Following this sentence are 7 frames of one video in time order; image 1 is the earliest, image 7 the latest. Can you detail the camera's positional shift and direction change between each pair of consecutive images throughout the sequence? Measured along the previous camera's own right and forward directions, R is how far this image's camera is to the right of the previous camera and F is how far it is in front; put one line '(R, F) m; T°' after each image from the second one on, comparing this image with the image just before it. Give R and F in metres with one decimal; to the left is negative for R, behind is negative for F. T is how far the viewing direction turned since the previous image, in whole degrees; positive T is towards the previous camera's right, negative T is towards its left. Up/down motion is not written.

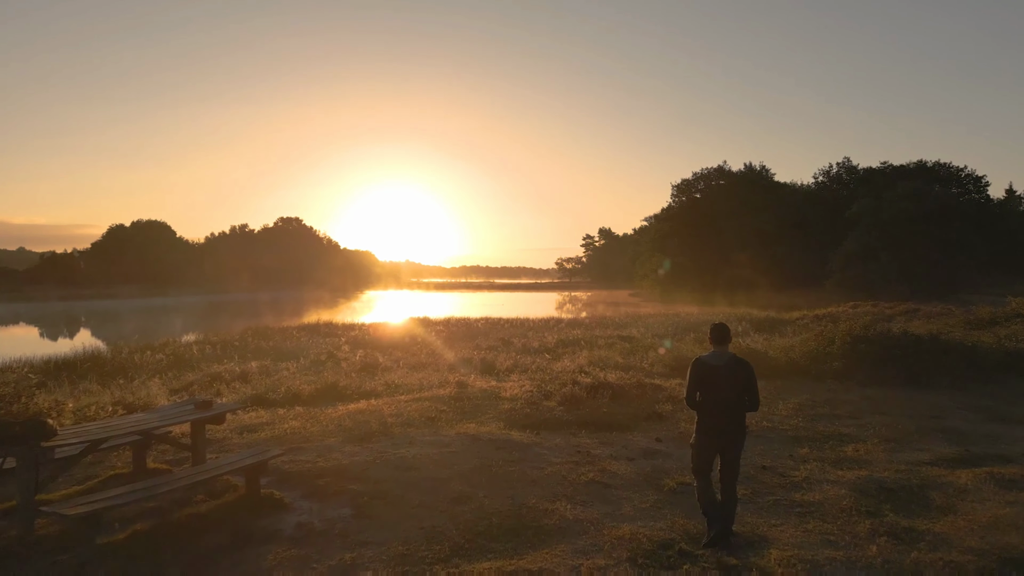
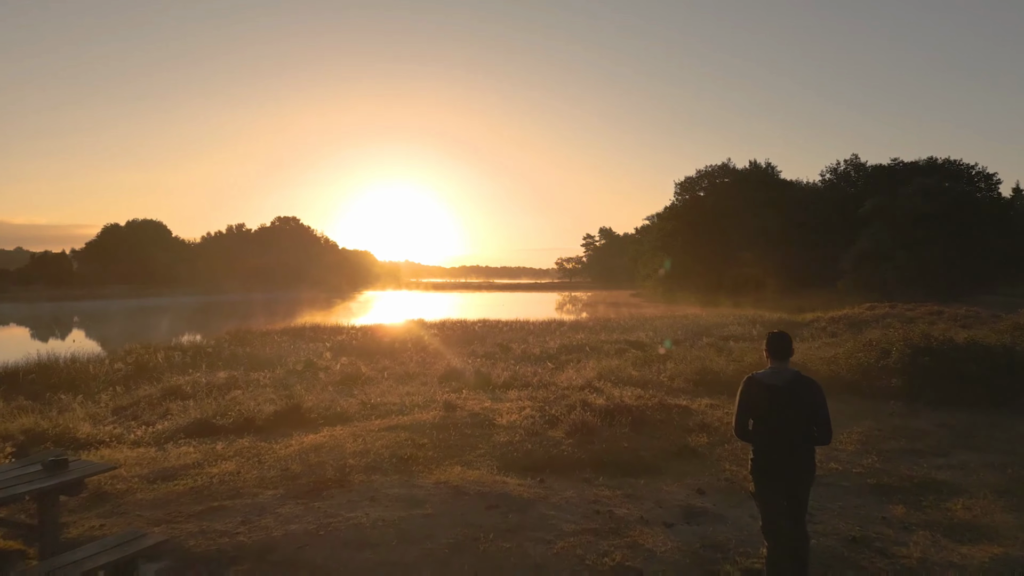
(0.0, +1.9) m; 0°
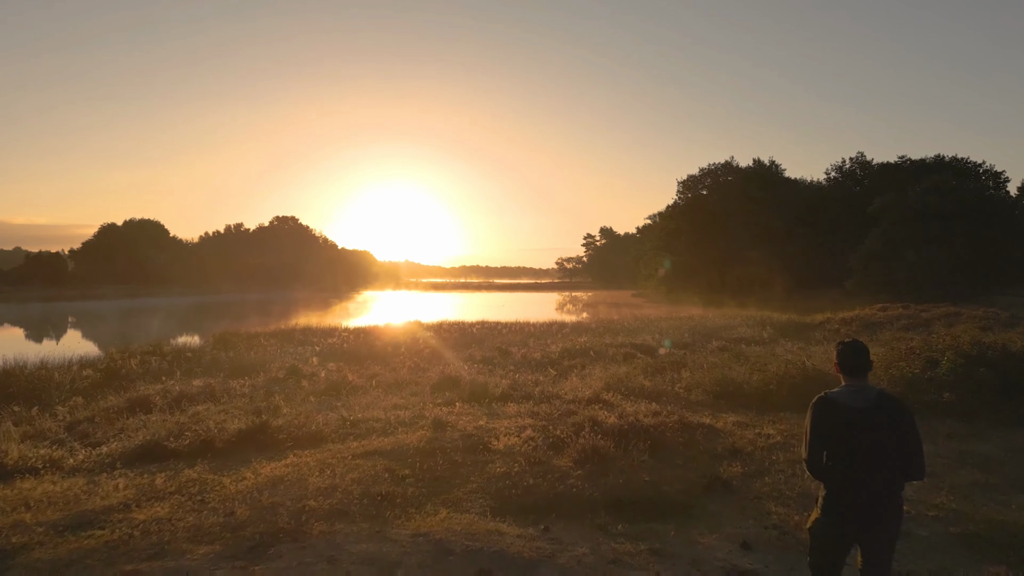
(0.0, +1.2) m; 0°
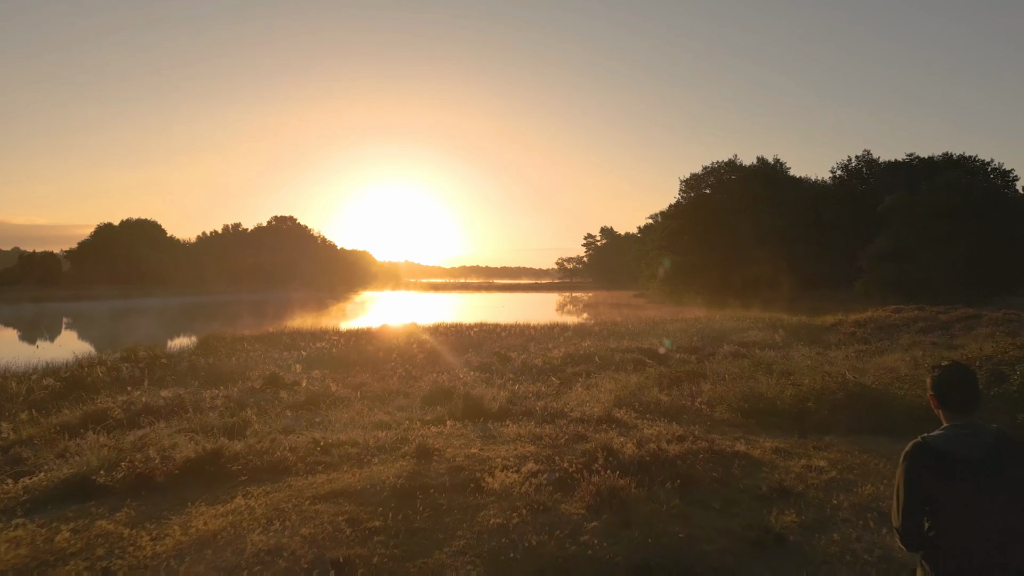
(0.0, +1.3) m; 0°
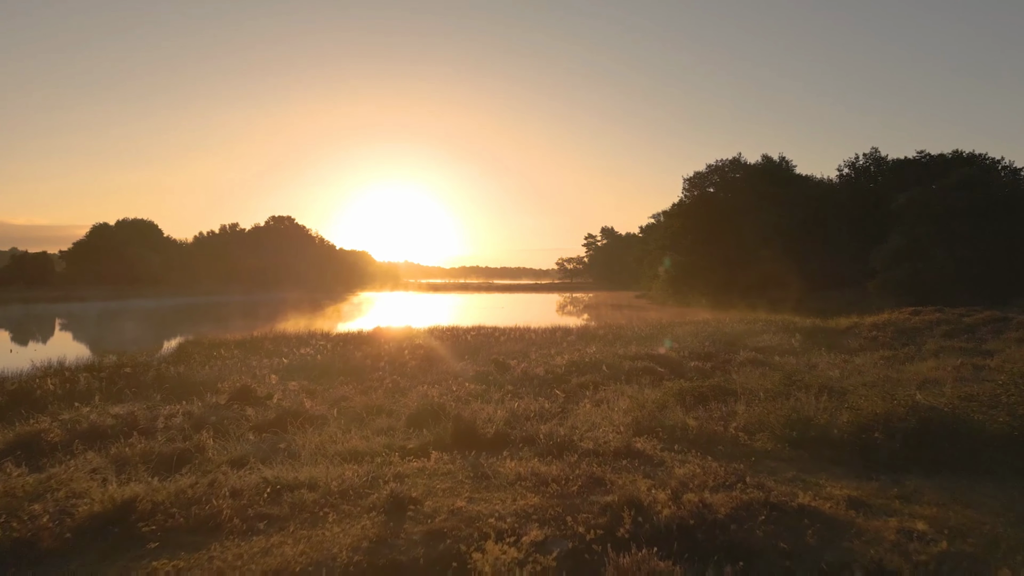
(0.0, +1.6) m; 0°
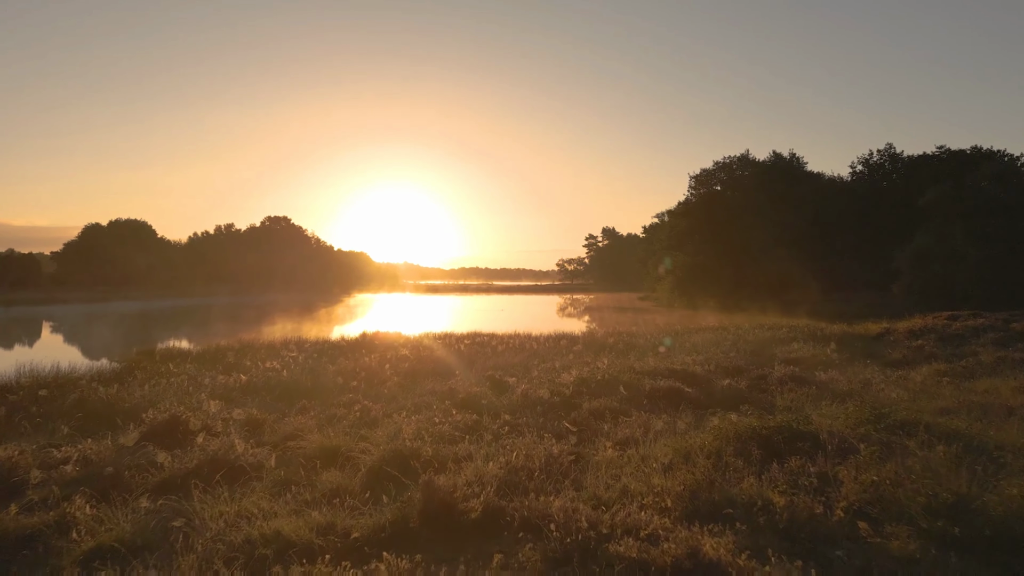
(0.0, +2.8) m; 0°
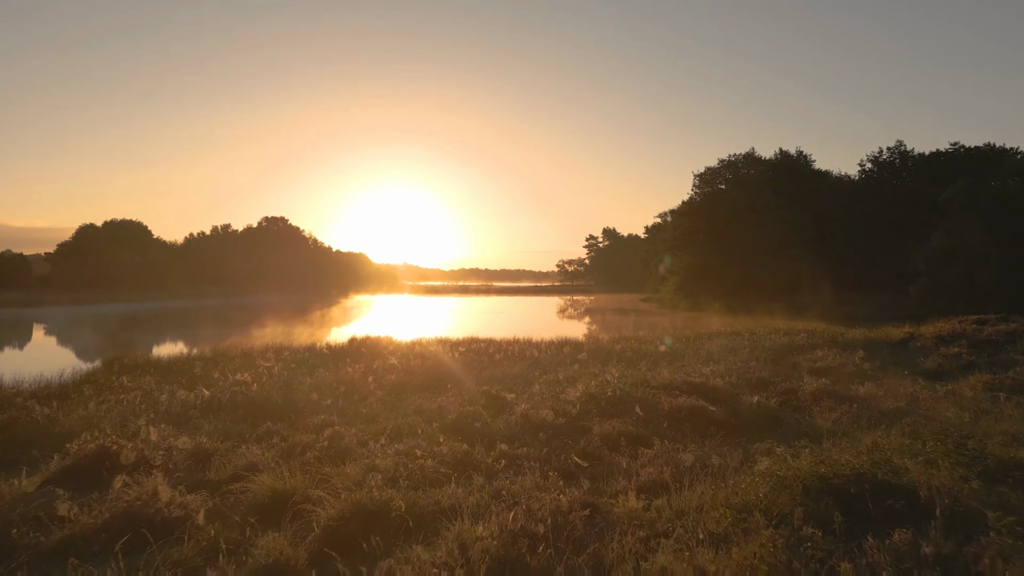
(0.0, +1.9) m; 0°
